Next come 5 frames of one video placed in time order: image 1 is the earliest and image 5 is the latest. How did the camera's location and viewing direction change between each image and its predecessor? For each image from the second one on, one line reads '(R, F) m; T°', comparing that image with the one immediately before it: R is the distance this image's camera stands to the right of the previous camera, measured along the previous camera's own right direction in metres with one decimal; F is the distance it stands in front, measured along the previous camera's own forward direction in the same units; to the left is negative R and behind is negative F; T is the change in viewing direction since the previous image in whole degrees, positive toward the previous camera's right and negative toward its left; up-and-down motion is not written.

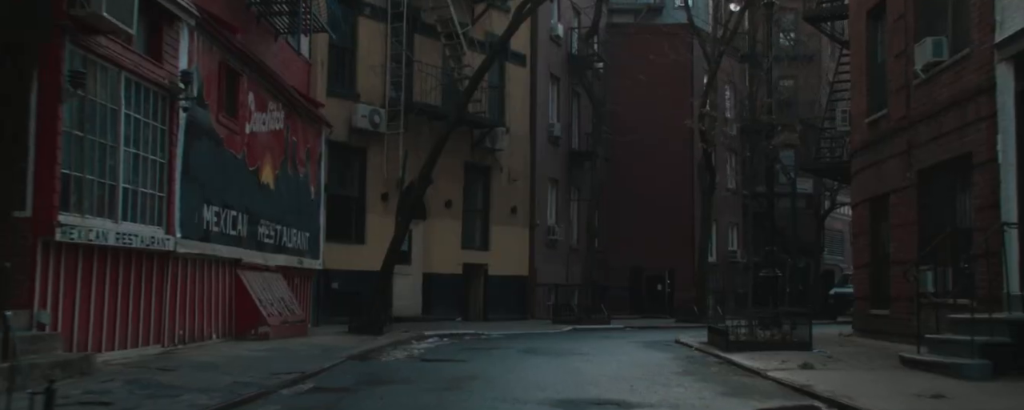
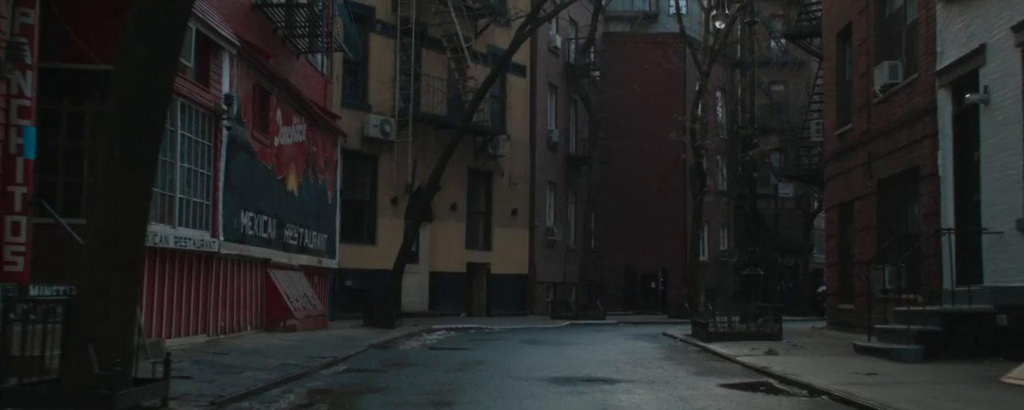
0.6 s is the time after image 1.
(-0.1, -1.9) m; 0°
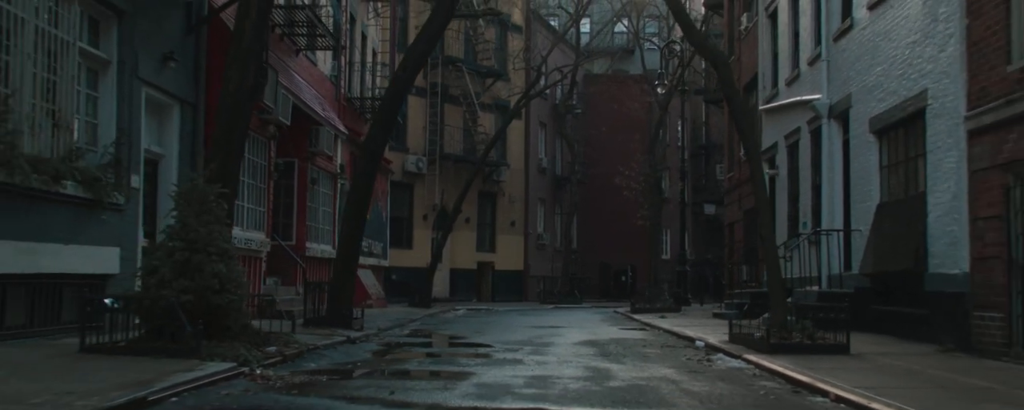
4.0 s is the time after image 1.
(0.0, -10.7) m; 0°
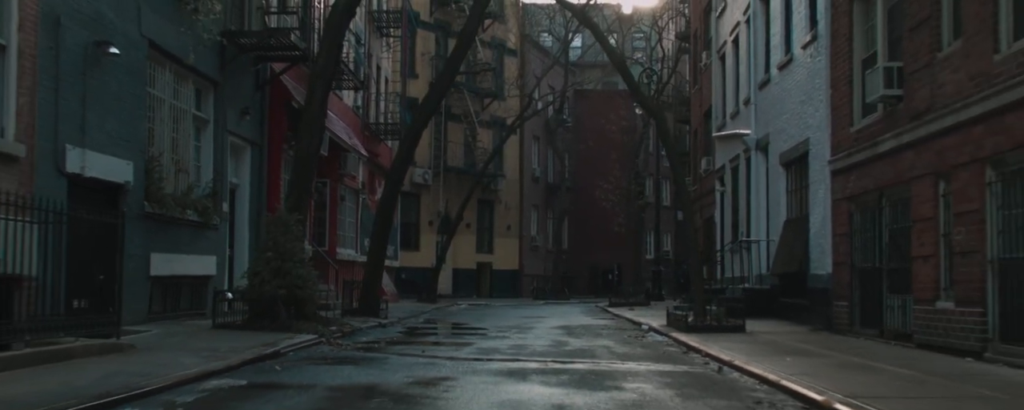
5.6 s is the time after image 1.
(+0.2, -5.0) m; 0°
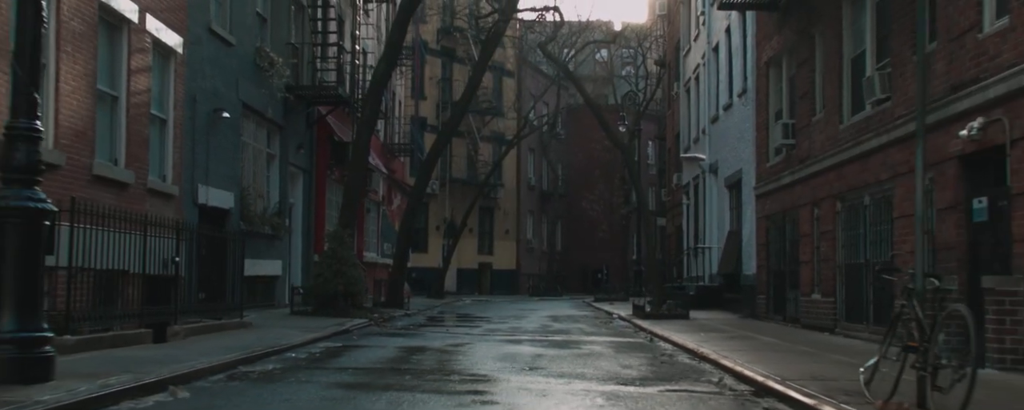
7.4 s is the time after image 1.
(0.0, -5.4) m; 0°
